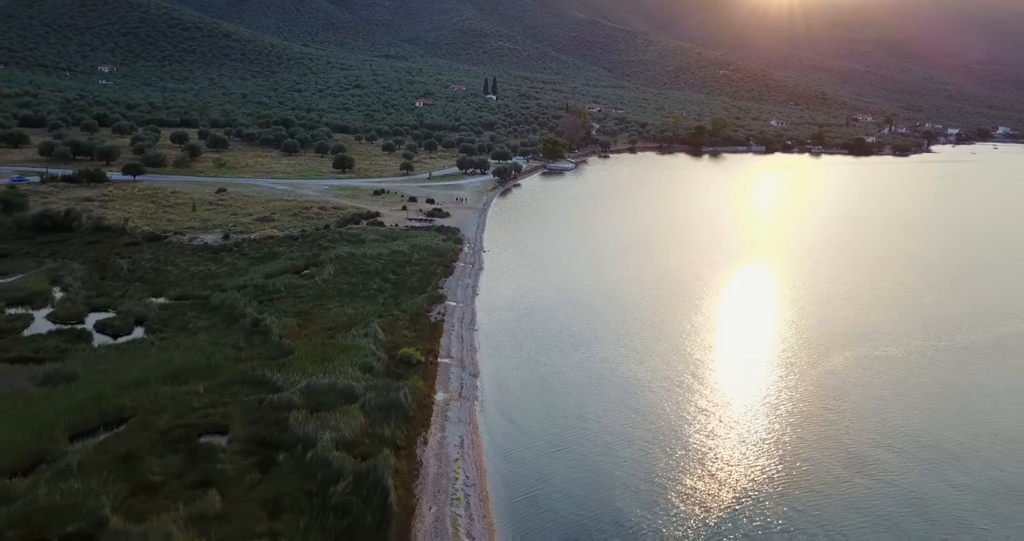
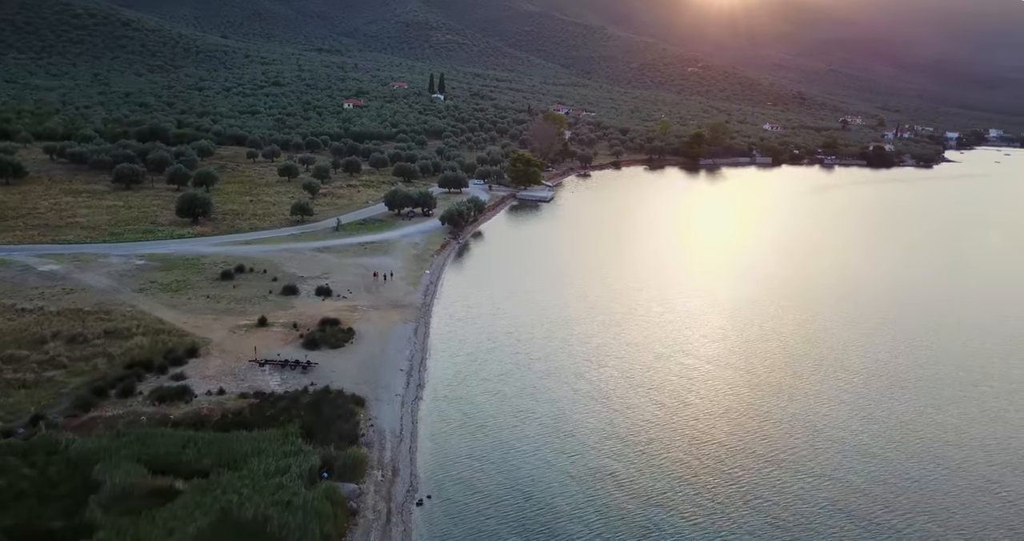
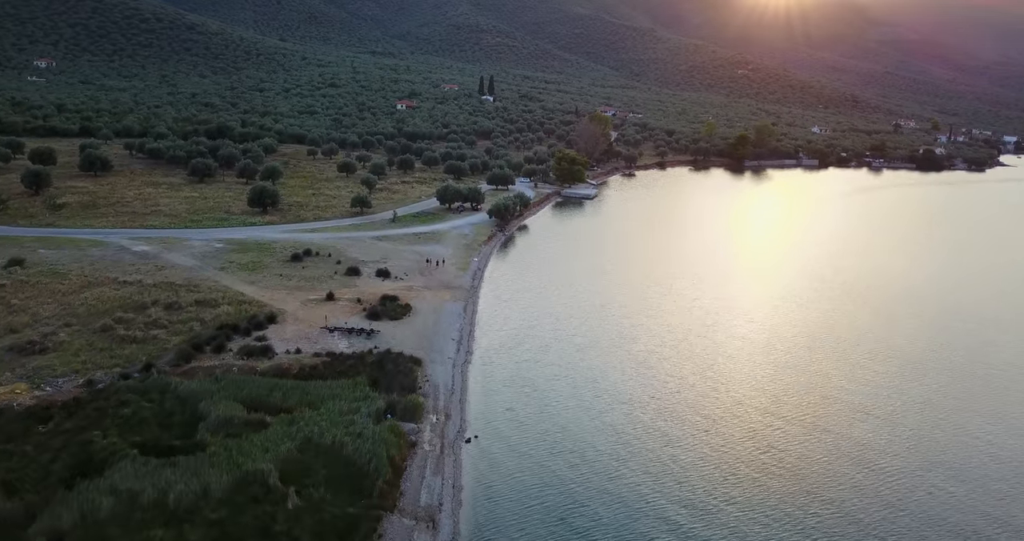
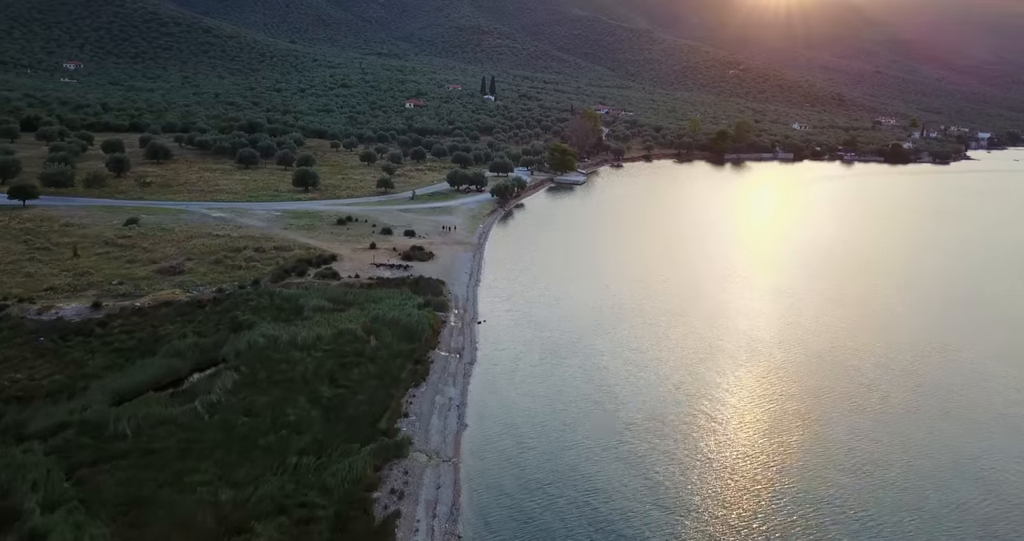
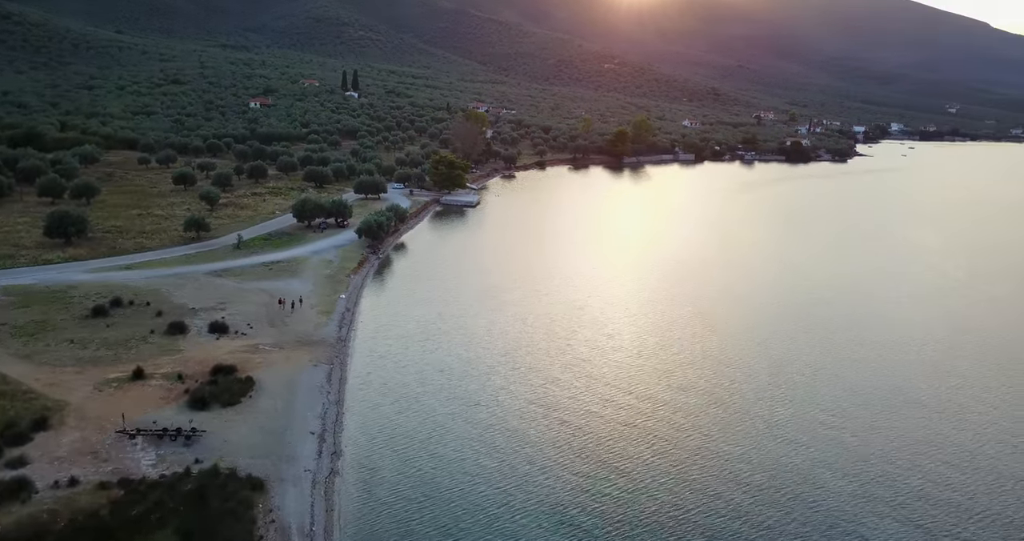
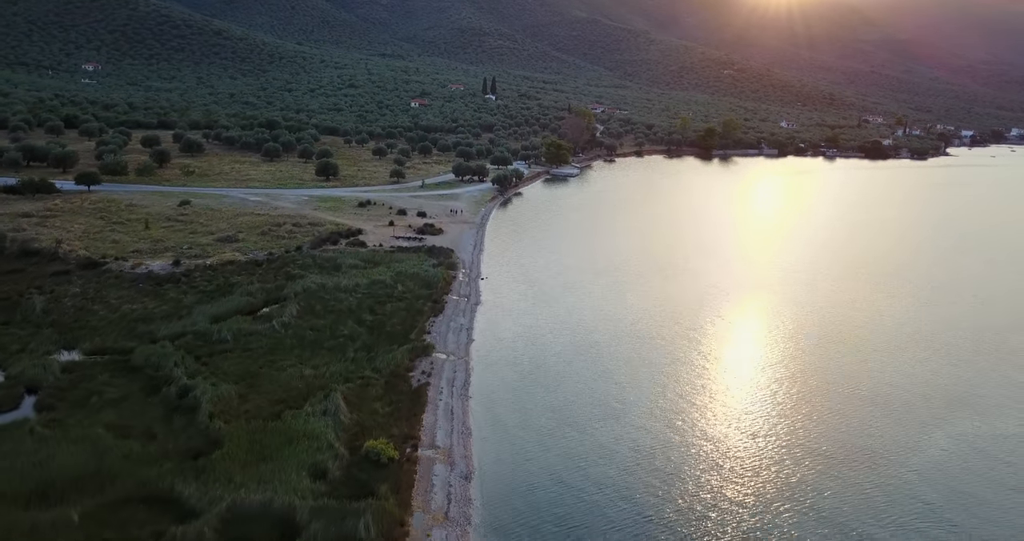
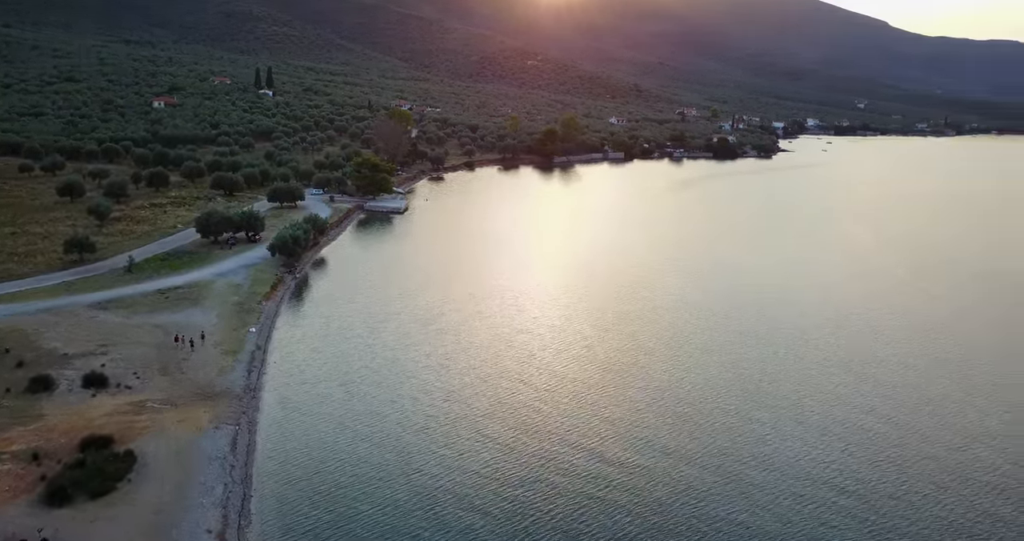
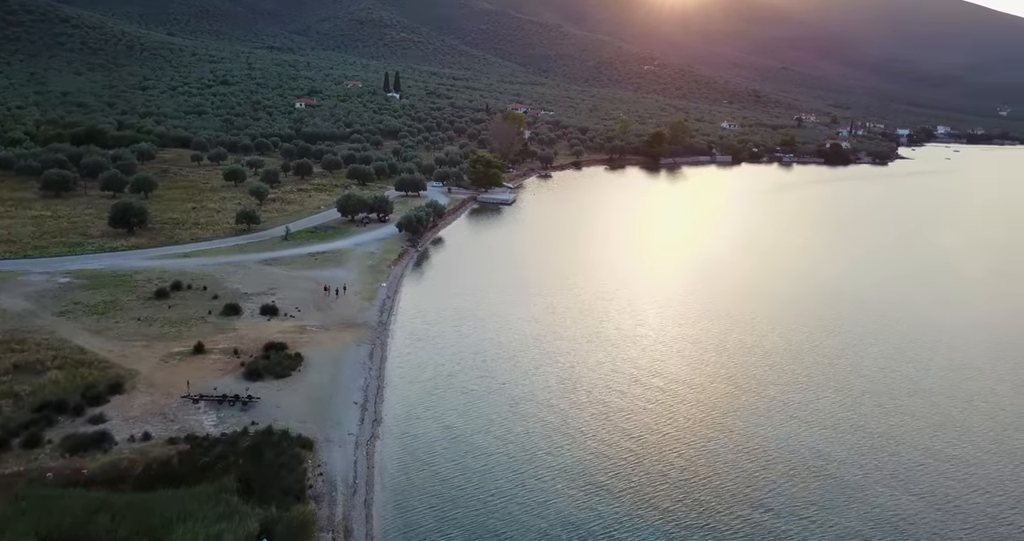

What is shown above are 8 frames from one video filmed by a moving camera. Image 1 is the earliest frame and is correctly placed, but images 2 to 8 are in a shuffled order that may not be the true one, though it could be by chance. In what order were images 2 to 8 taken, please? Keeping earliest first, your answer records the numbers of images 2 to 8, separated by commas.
6, 4, 3, 2, 8, 5, 7
